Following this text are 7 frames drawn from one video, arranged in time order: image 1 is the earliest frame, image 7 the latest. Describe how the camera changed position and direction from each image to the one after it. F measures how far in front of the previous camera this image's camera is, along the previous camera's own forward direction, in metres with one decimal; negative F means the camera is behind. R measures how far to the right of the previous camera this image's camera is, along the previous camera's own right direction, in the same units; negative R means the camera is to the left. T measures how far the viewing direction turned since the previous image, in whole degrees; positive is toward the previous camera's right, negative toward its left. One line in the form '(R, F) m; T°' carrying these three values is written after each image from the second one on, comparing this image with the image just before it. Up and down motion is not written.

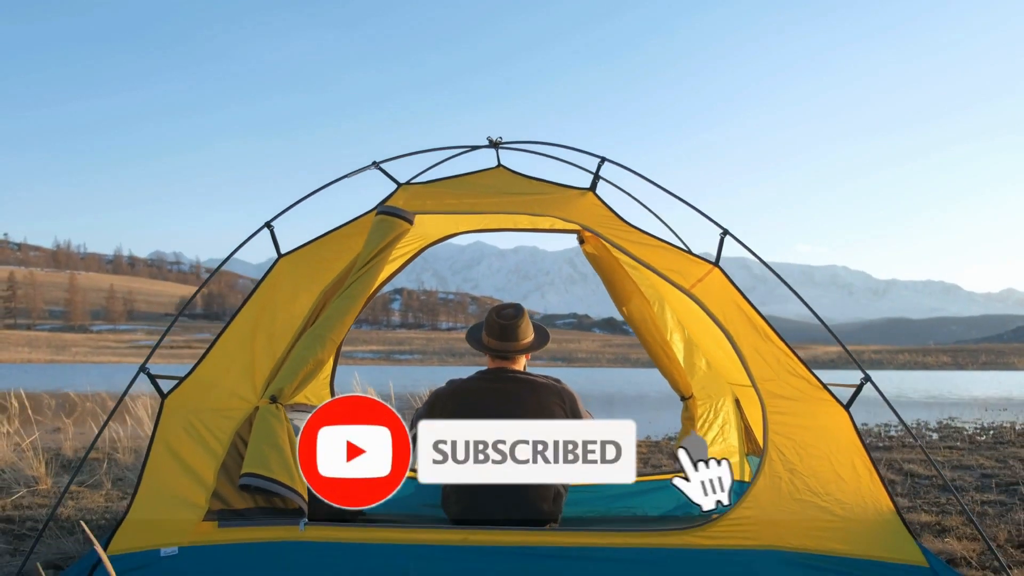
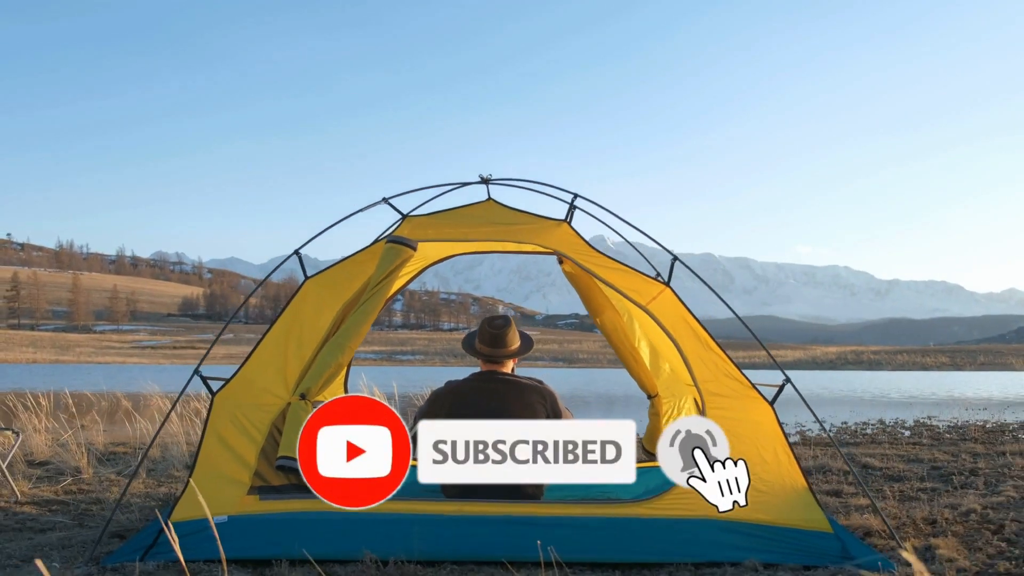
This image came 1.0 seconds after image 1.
(+0.1, -0.6) m; 0°
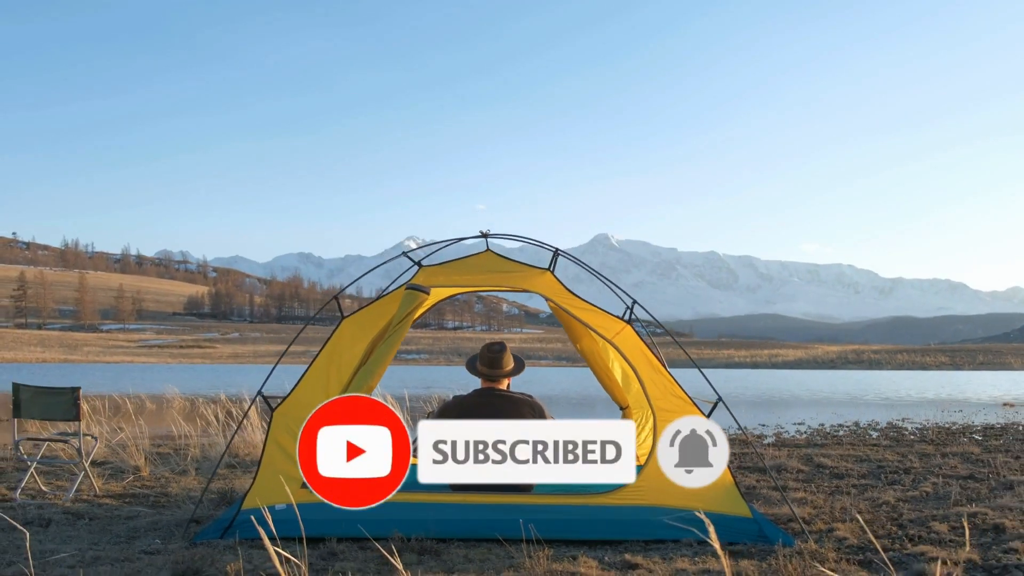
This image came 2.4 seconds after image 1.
(+0.1, -0.9) m; 0°
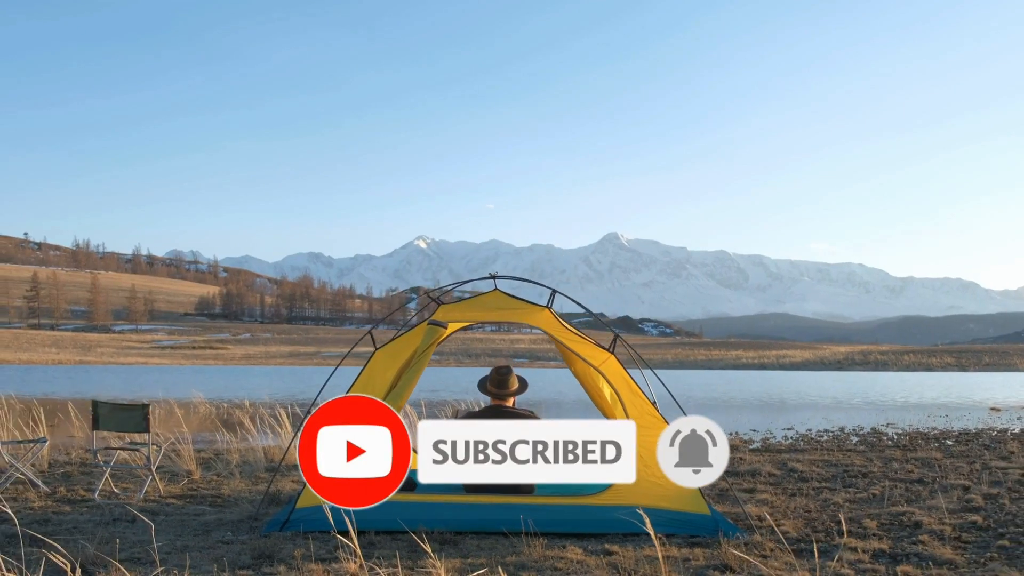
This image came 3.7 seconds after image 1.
(+0.1, -0.9) m; -1°
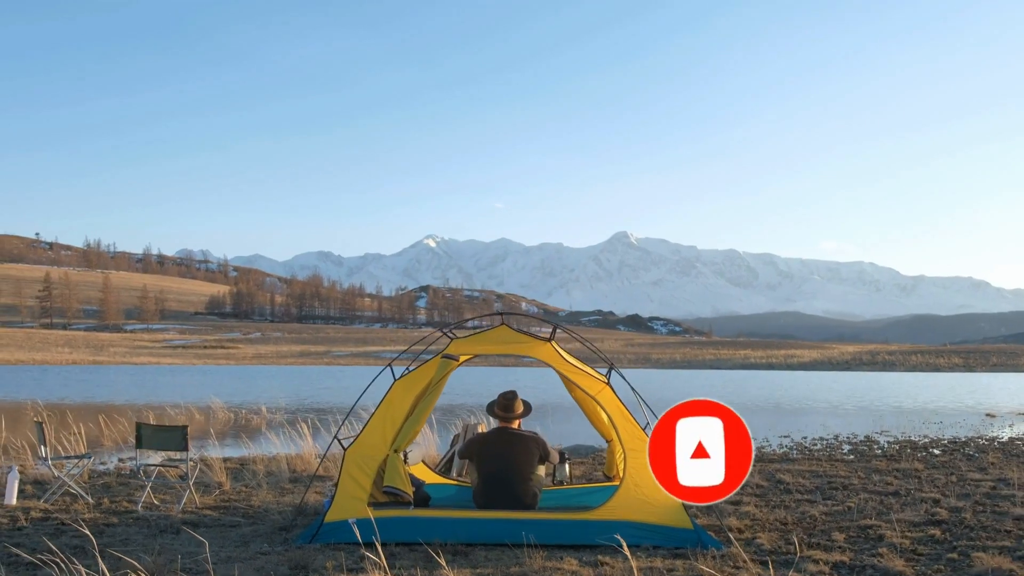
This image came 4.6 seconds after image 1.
(0.0, -0.6) m; -1°
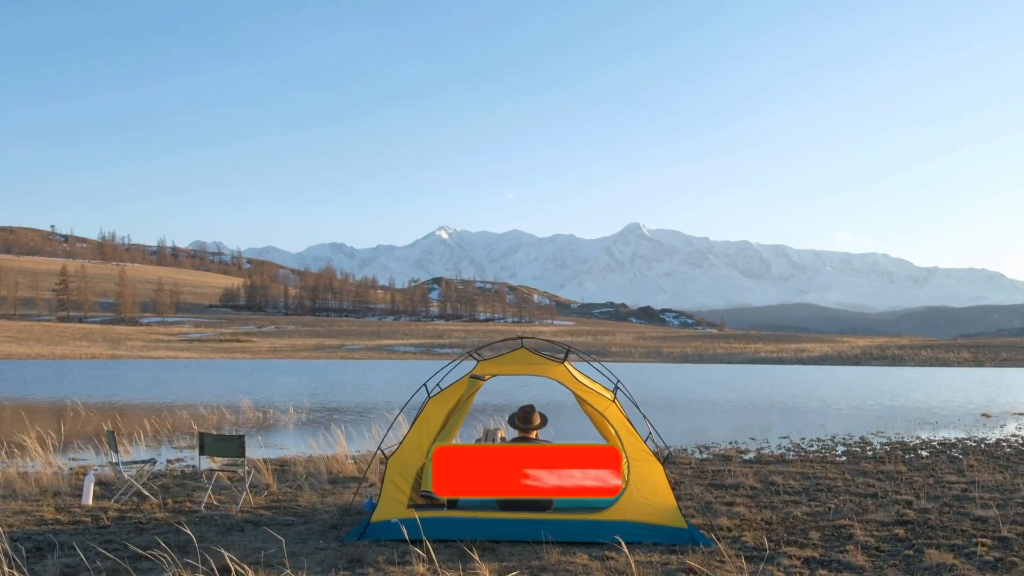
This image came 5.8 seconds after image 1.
(-0.1, -0.9) m; -1°
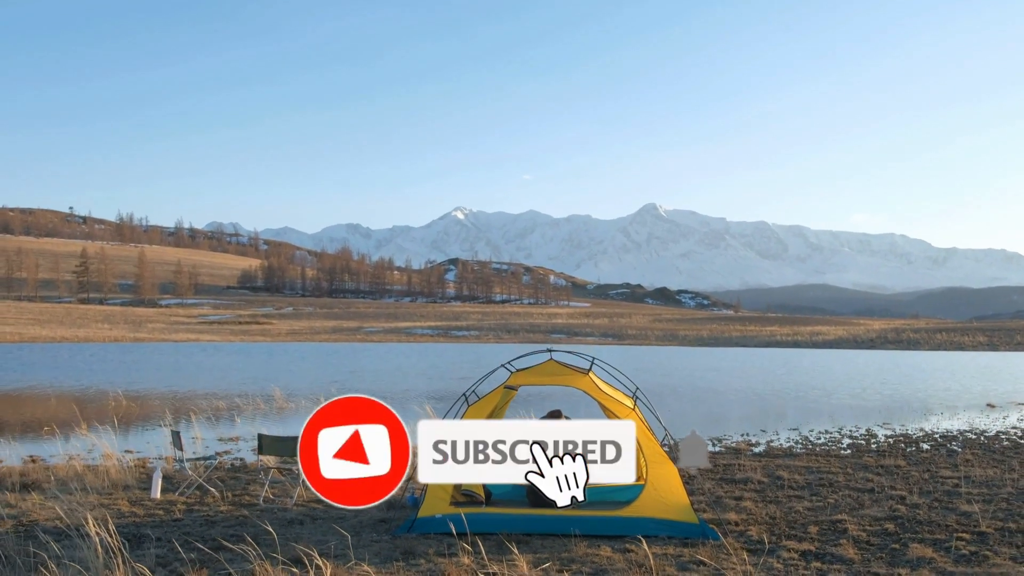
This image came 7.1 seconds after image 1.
(-0.1, -0.8) m; -1°
